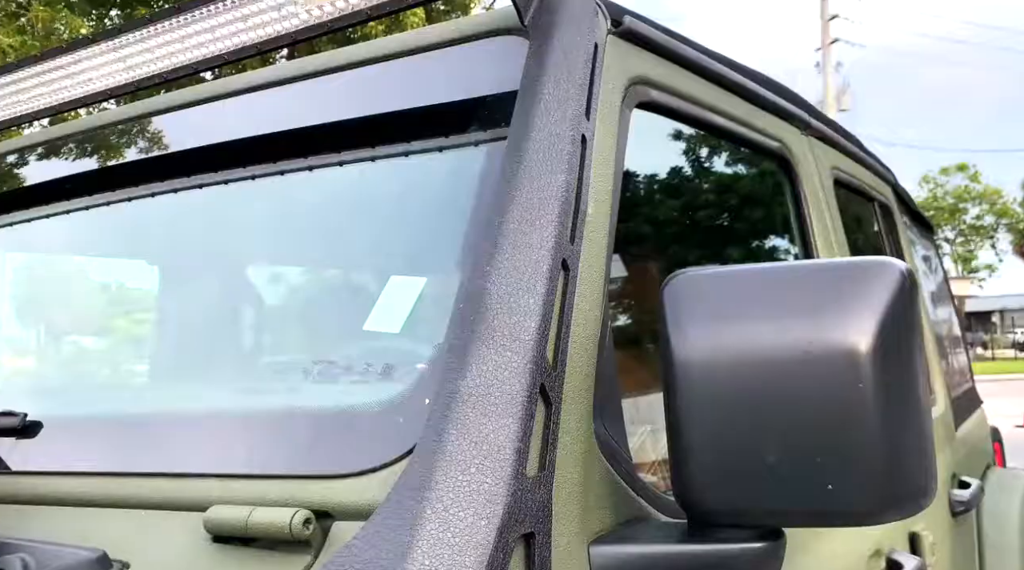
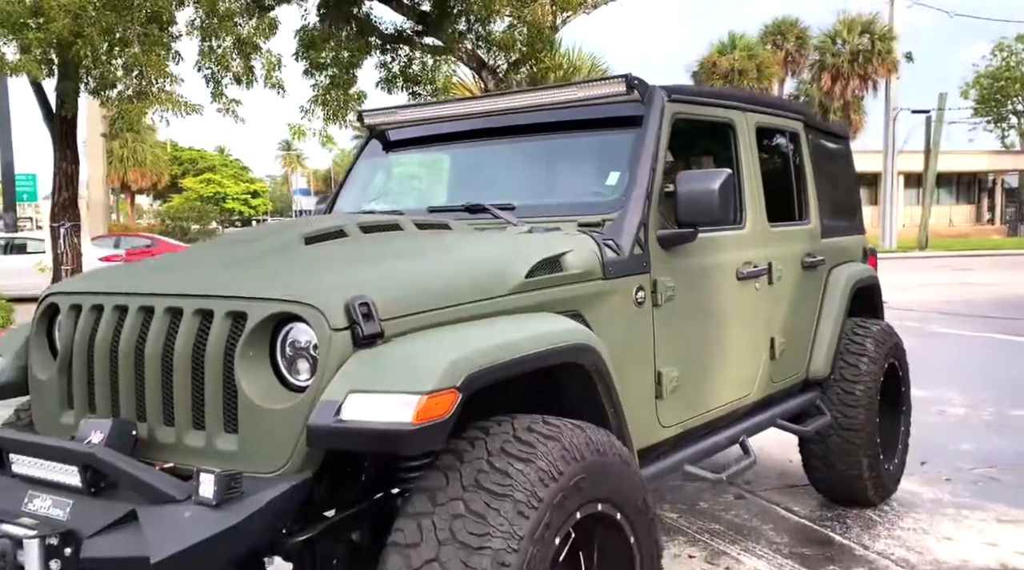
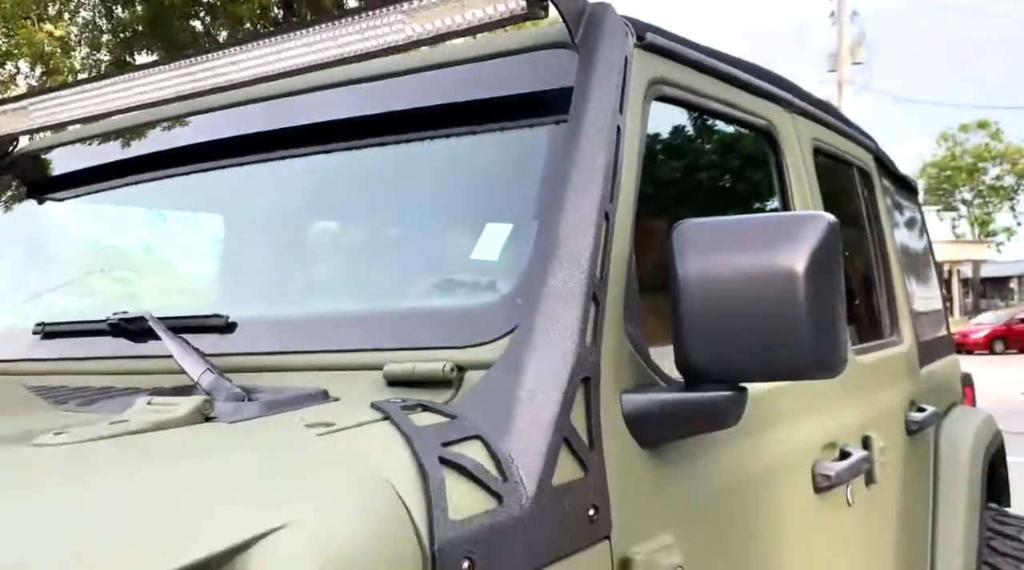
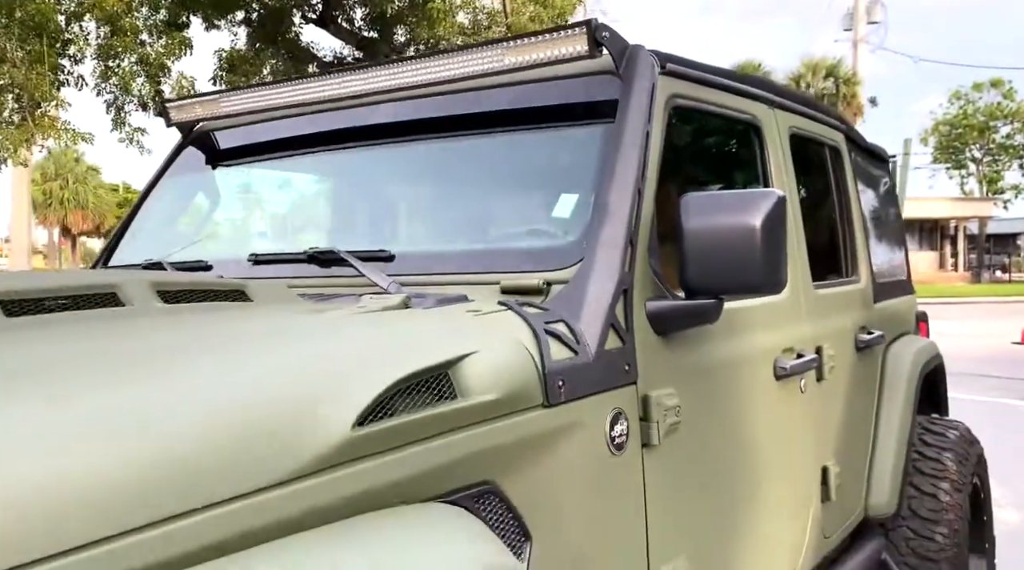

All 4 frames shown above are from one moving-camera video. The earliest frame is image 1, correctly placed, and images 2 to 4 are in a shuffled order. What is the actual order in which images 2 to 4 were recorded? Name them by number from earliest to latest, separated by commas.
3, 4, 2
